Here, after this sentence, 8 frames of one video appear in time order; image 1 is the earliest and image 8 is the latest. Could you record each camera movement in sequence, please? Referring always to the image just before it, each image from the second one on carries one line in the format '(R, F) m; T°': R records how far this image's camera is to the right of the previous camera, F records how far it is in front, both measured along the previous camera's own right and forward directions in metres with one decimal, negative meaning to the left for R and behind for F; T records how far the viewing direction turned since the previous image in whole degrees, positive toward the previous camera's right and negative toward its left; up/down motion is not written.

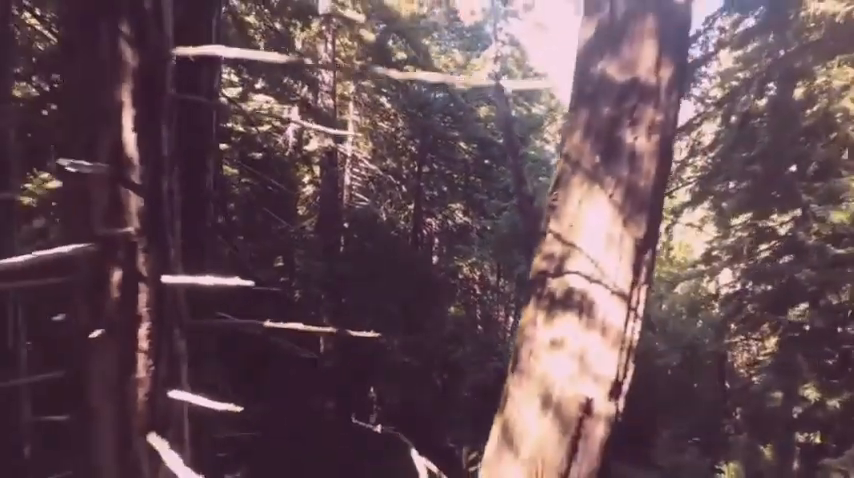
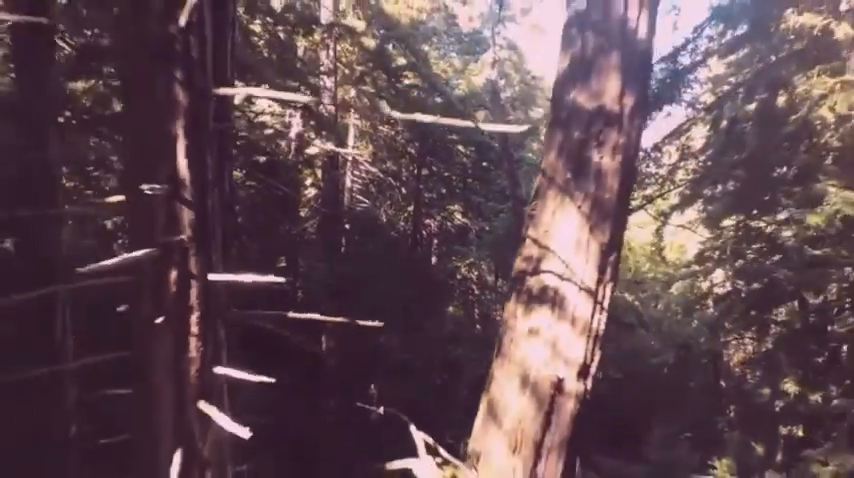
(0.0, -0.4) m; 0°
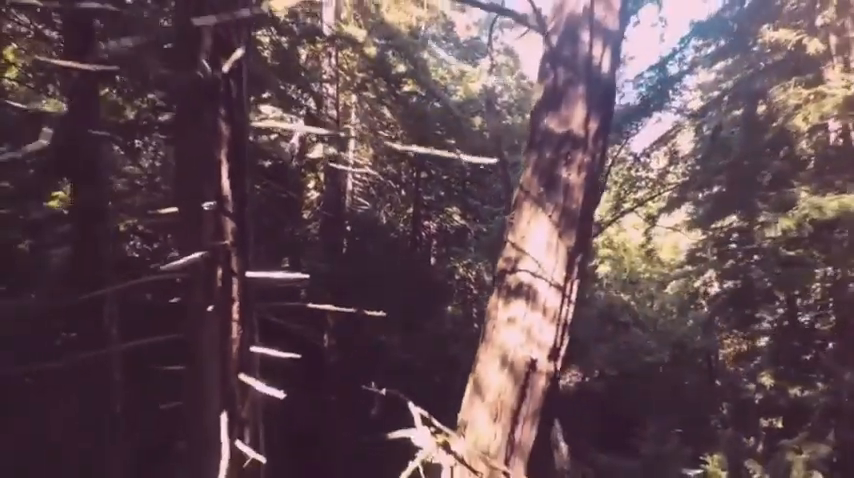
(0.0, -0.5) m; 0°
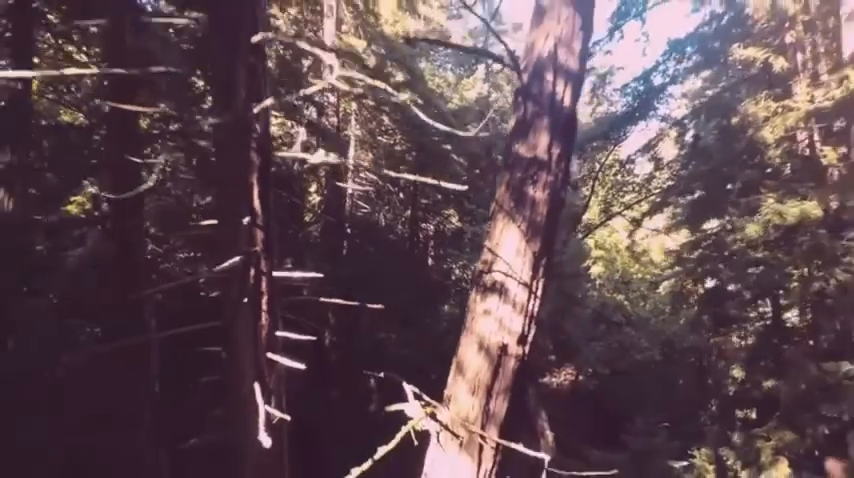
(+0.1, -0.6) m; 0°
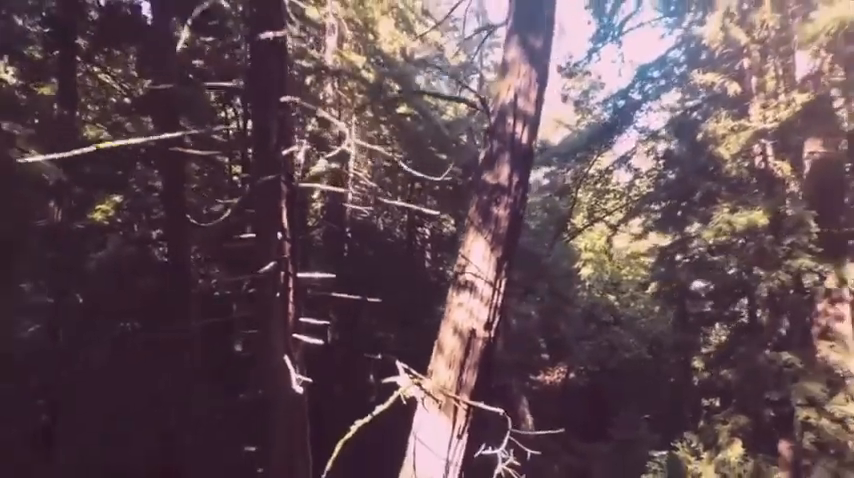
(+0.1, -1.0) m; 0°
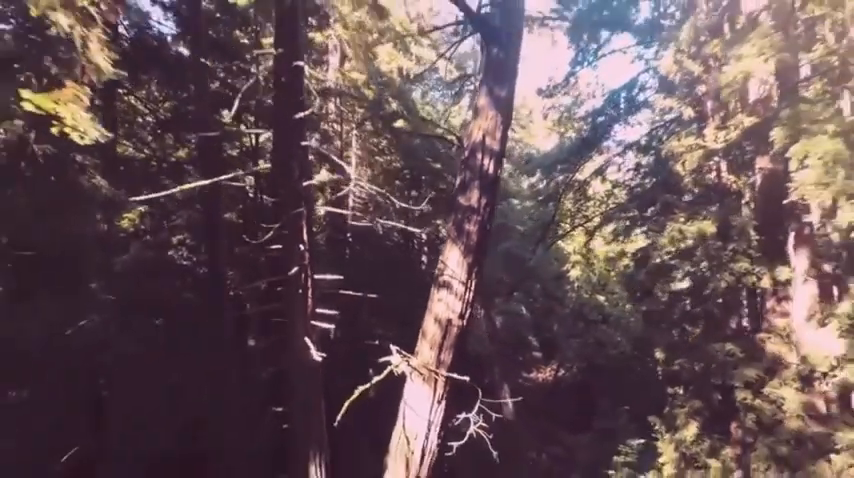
(+0.1, -1.3) m; 0°
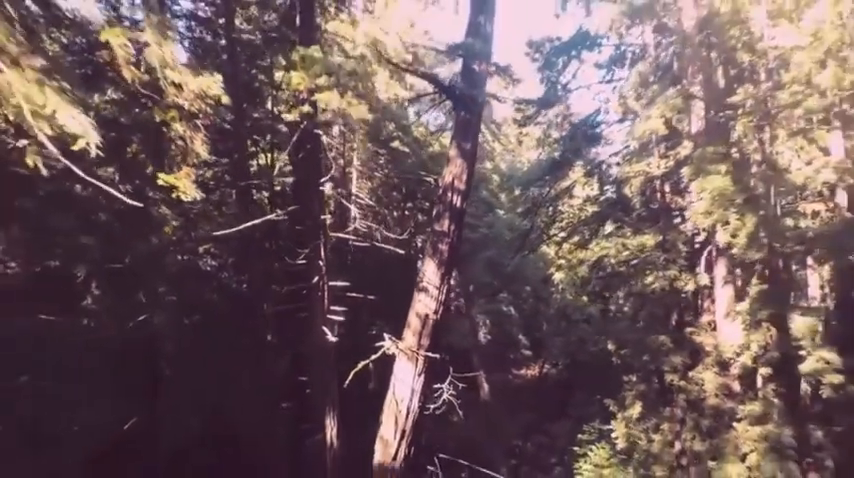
(+0.2, -2.1) m; 0°
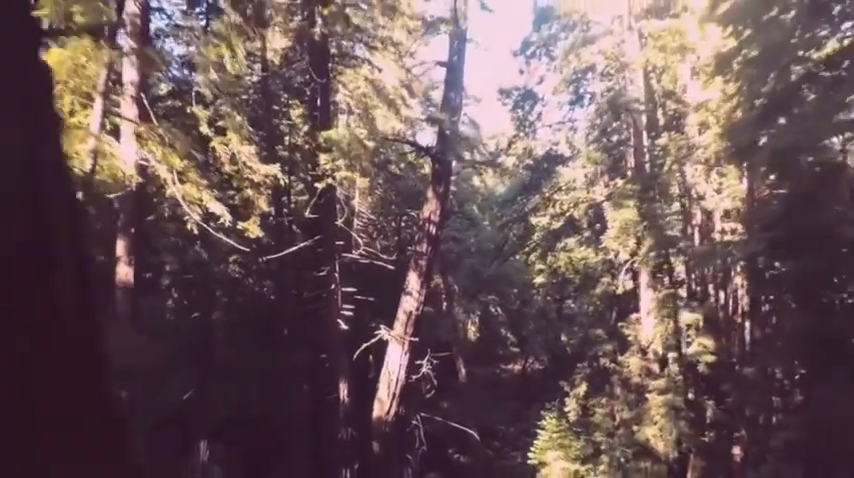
(+0.3, -3.2) m; 0°
